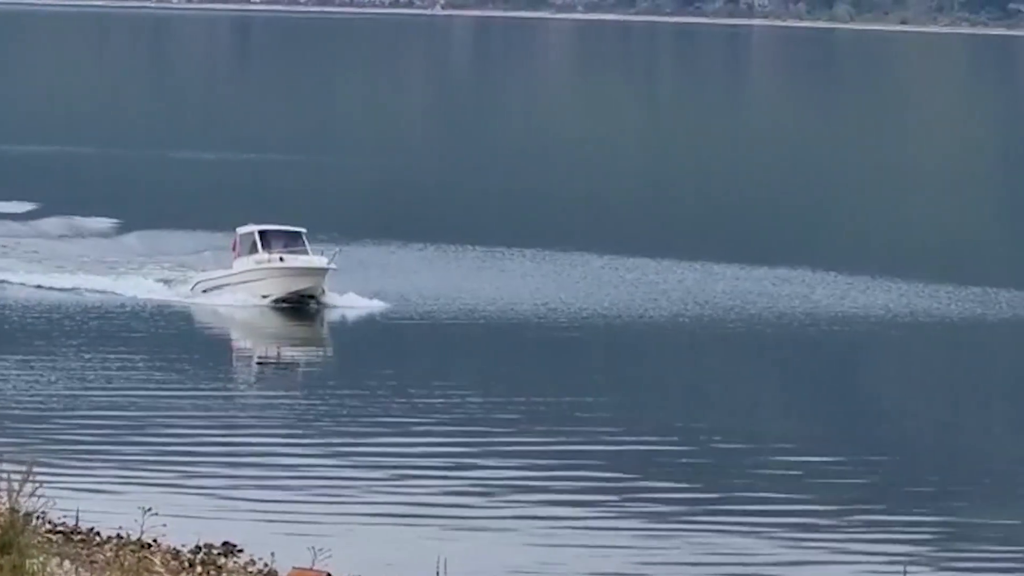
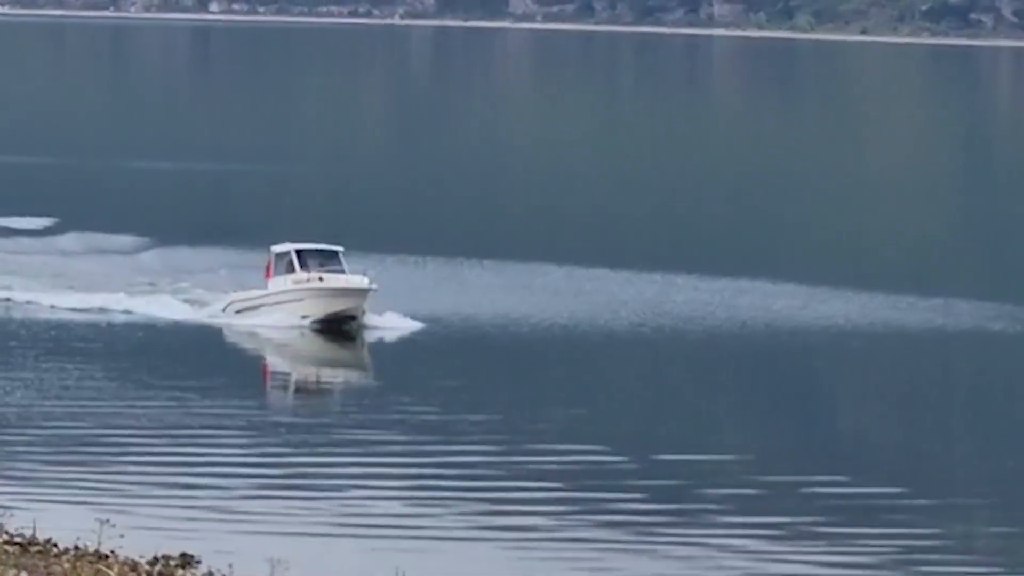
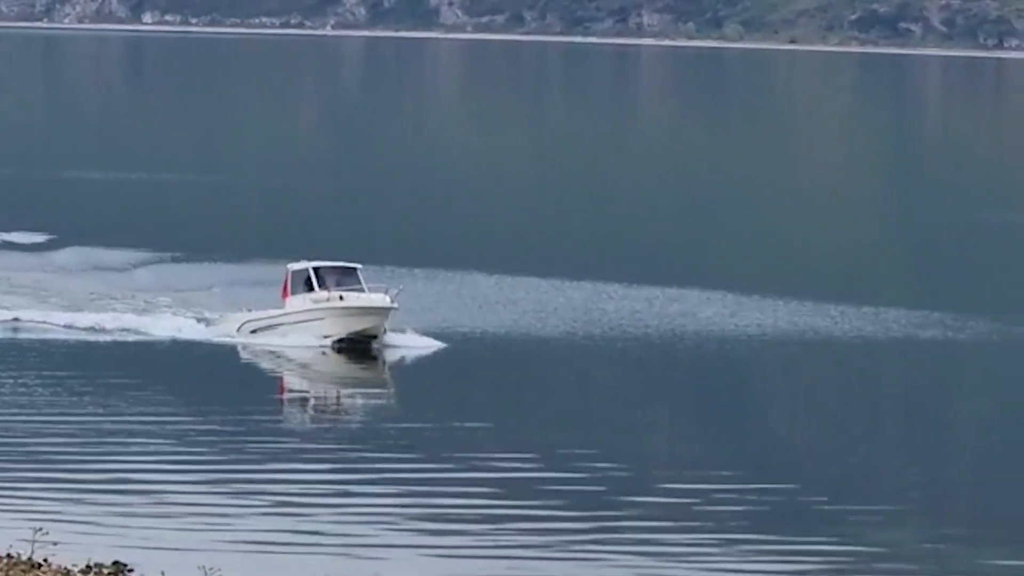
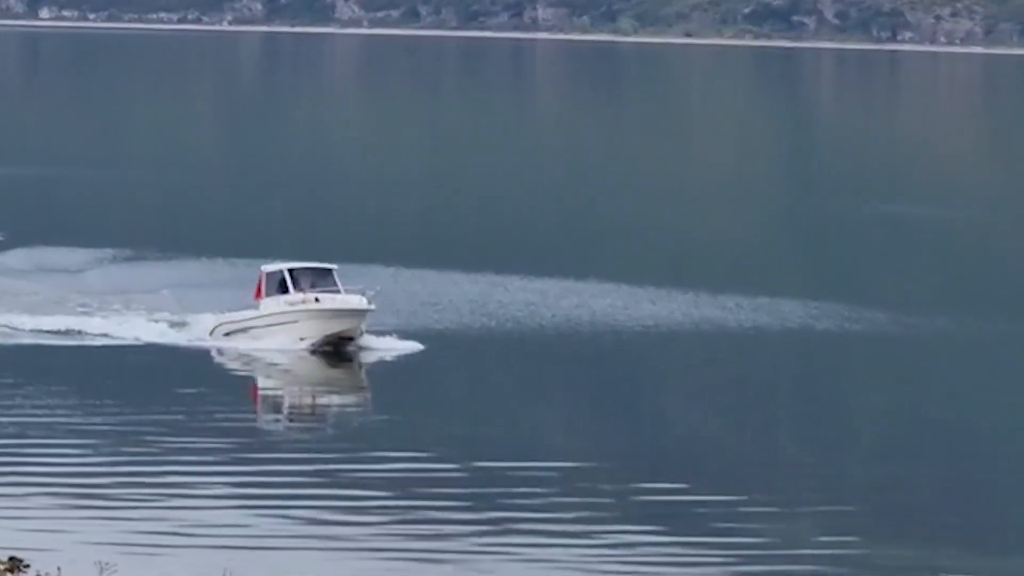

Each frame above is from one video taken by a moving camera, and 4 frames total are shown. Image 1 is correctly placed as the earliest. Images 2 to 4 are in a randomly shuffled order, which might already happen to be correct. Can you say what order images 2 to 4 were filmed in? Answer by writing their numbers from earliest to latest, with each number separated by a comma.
2, 3, 4
